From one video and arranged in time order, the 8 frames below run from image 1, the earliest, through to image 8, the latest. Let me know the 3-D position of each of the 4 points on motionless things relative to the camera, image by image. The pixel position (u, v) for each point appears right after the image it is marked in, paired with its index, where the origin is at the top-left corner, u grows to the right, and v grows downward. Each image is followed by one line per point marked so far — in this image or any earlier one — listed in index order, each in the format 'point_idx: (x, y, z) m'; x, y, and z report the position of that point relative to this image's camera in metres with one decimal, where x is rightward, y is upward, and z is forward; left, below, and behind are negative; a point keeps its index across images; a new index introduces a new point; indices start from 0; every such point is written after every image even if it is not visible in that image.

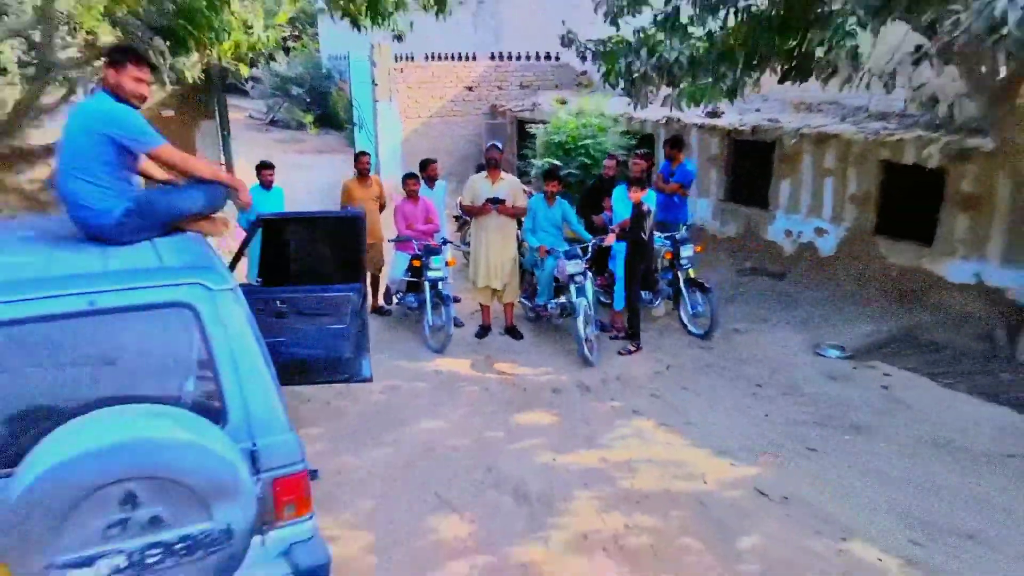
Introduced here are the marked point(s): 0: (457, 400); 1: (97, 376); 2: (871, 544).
0: (-0.2, -0.4, +3.0) m
1: (-0.7, -0.2, +1.4) m
2: (+1.0, -0.7, +2.1) m
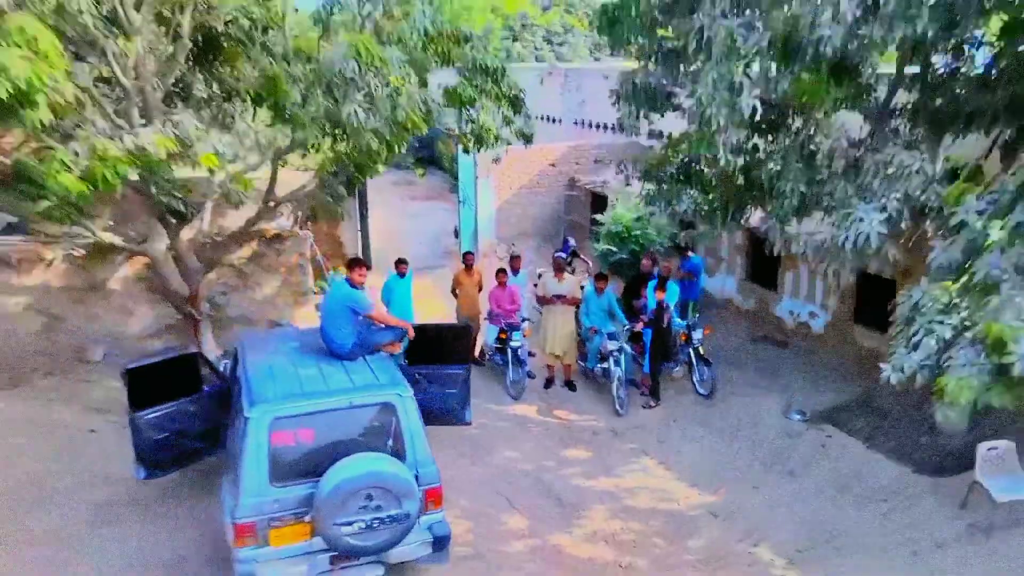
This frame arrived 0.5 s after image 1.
0: (+0.1, -0.9, +4.5) m
1: (-0.6, -0.6, +3.0) m
2: (+1.2, -1.1, +3.4) m
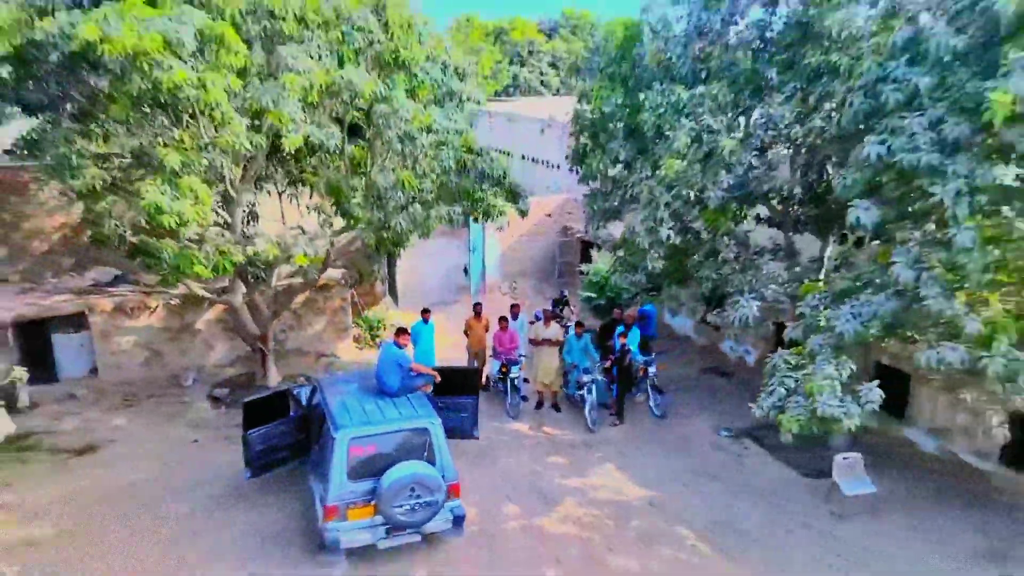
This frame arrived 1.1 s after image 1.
0: (+0.1, -1.2, +6.0) m
1: (-0.7, -0.9, +4.5) m
2: (+1.1, -1.5, +5.0) m
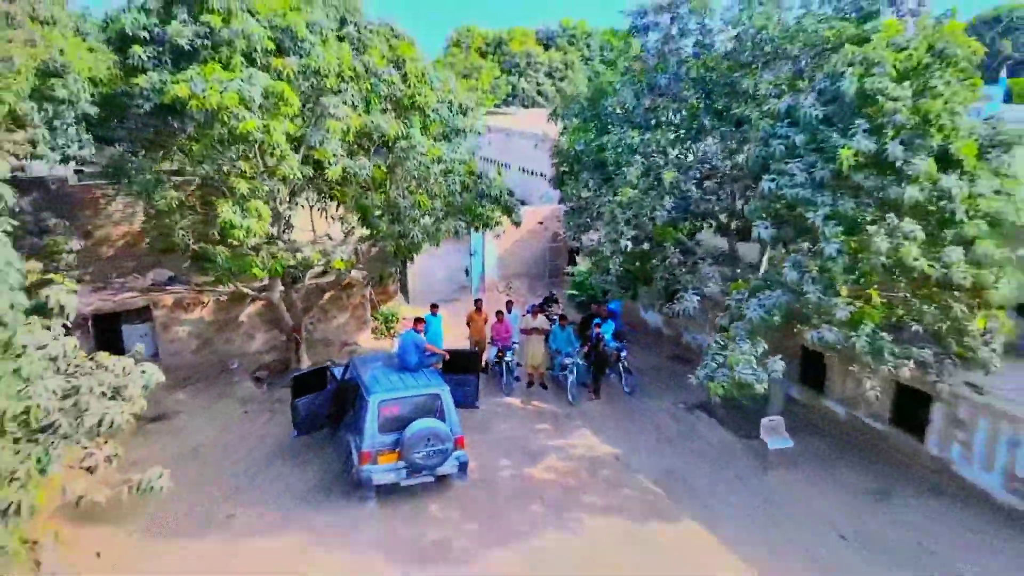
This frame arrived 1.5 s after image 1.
0: (0.0, -1.2, +7.3) m
1: (-0.7, -0.9, +5.8) m
2: (+1.1, -1.5, +6.3) m
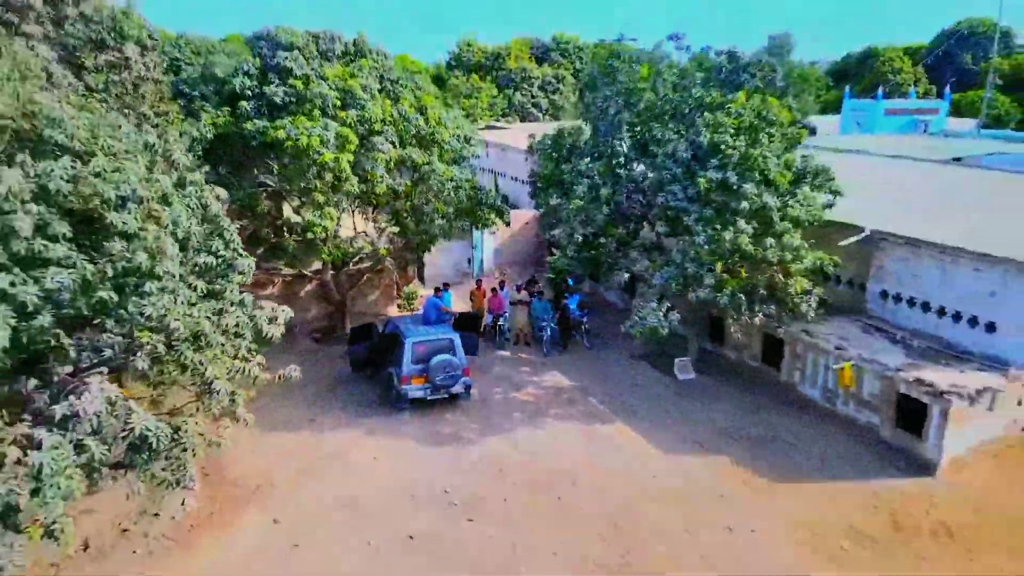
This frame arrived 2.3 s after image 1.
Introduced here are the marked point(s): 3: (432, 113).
0: (-0.1, -1.0, +10.2) m
1: (-0.8, -0.7, +8.6) m
2: (+1.0, -1.3, +9.1) m
3: (-1.1, +2.2, +10.4) m
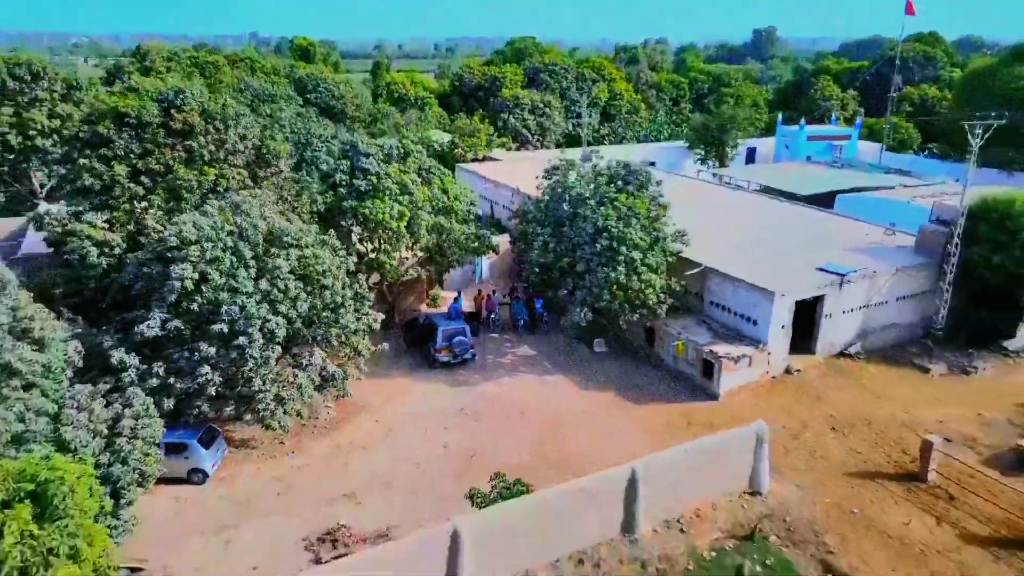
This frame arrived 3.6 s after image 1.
0: (-0.4, -1.1, +16.6) m
1: (-1.1, -0.9, +15.0) m
2: (+0.7, -1.5, +15.5) m
3: (-1.3, +2.0, +16.7) m
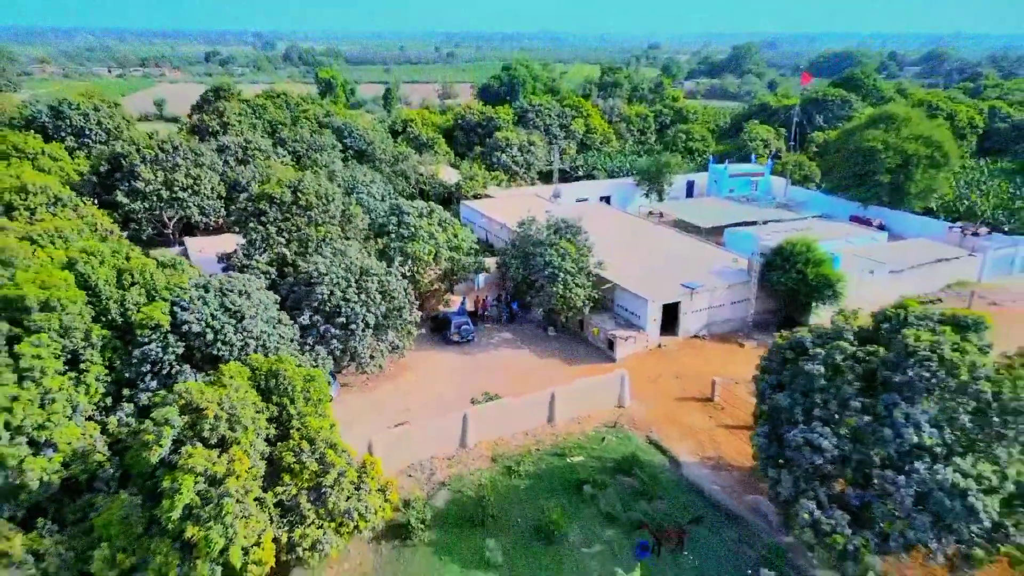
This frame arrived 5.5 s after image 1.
0: (-0.8, -1.4, +26.2) m
1: (-1.6, -1.2, +24.7) m
2: (+0.2, -1.7, +25.1) m
3: (-1.8, +1.8, +26.4) m
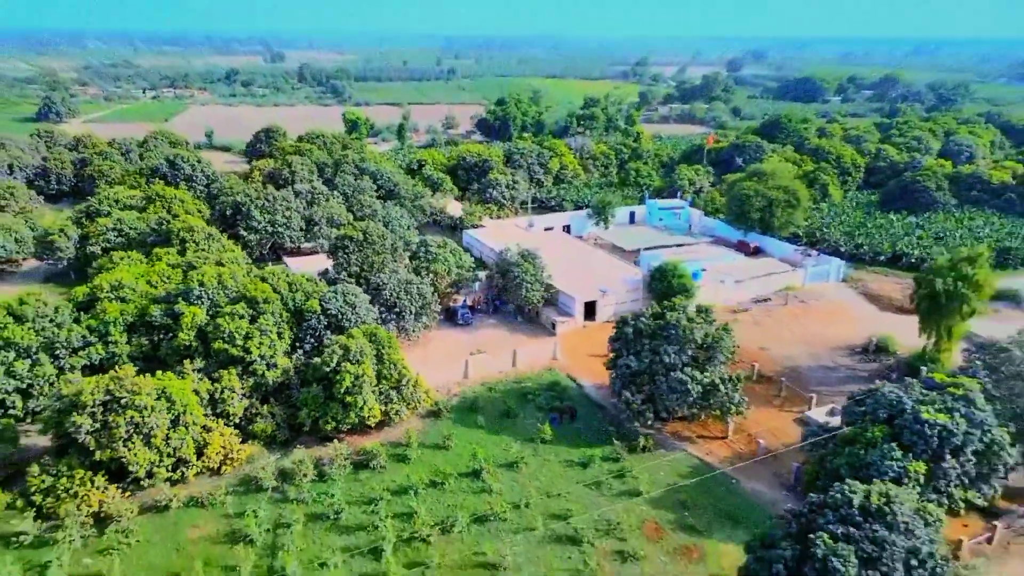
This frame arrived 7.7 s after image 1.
0: (-1.7, -1.6, +41.5) m
1: (-2.4, -1.3, +40.0) m
2: (-0.6, -1.9, +40.5) m
3: (-2.7, +1.6, +41.7) m
